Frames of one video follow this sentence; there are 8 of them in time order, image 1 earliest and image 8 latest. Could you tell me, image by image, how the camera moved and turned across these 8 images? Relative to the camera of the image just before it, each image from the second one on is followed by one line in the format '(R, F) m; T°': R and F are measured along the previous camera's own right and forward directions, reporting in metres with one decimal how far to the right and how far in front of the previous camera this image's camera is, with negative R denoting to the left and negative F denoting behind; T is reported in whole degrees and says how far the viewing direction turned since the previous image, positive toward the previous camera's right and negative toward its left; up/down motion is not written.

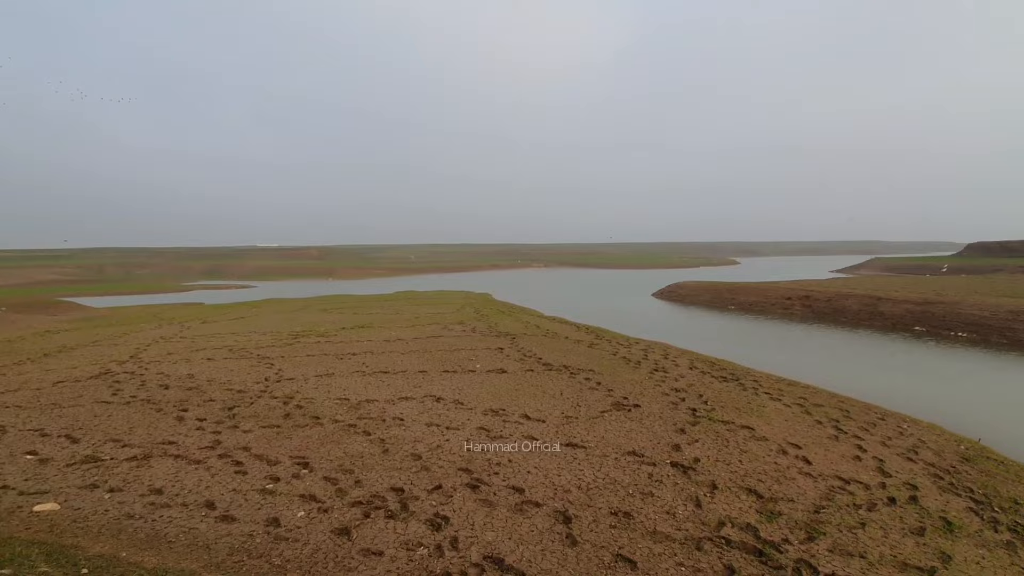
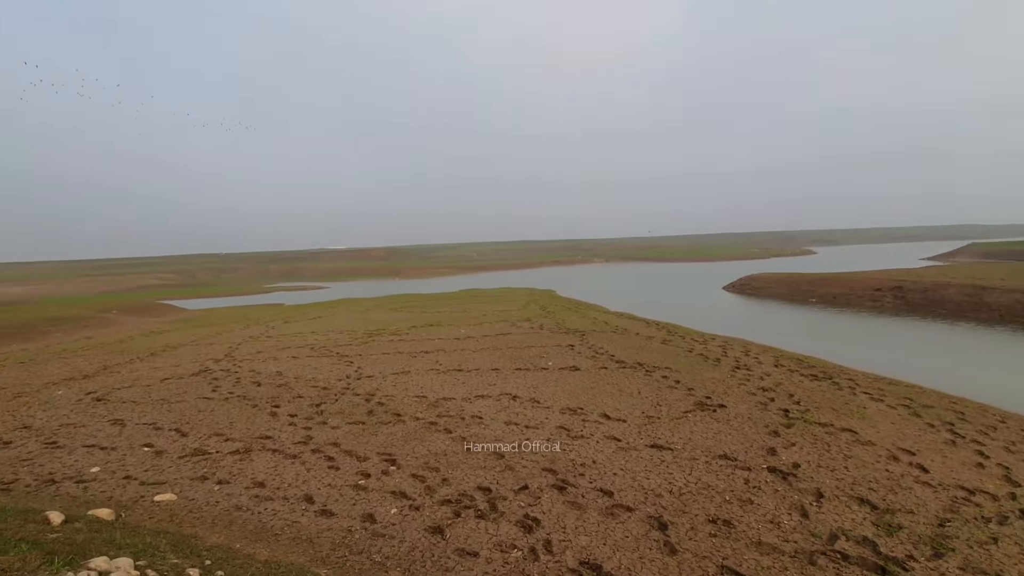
(-0.4, +0.2) m; -7°
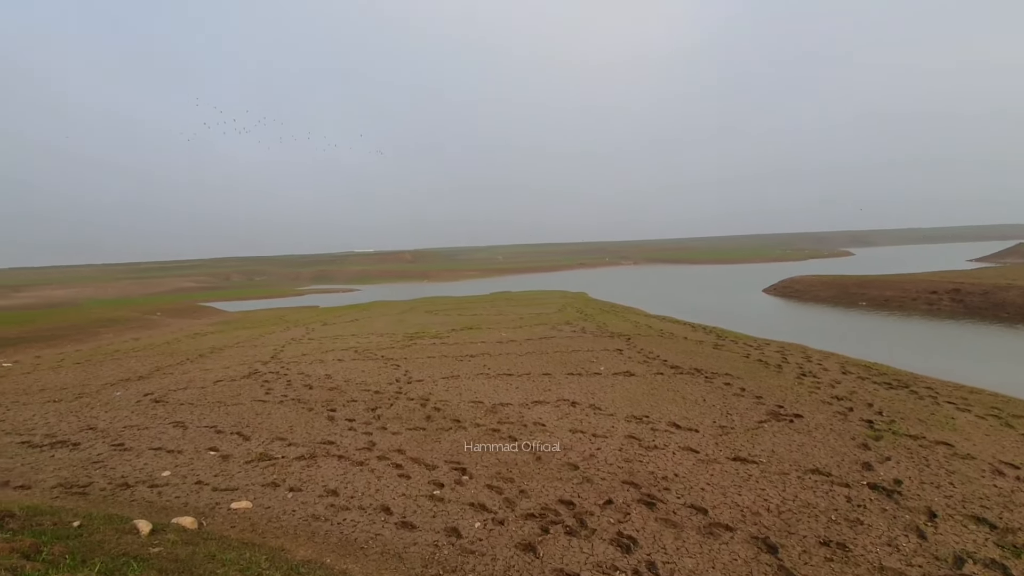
(-0.9, +0.4) m; -3°
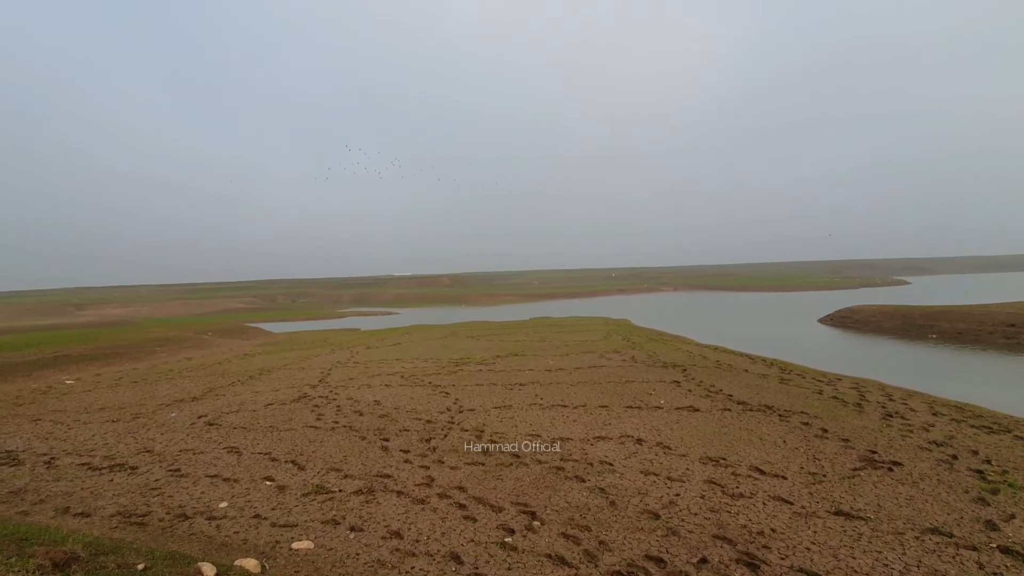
(-0.7, +0.4) m; -4°
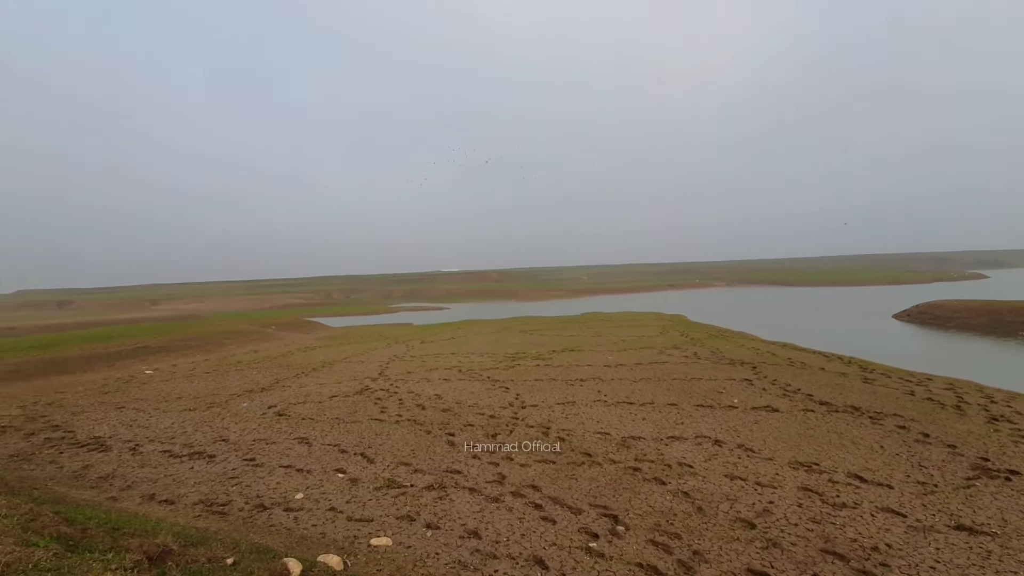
(-0.5, +0.3) m; -5°
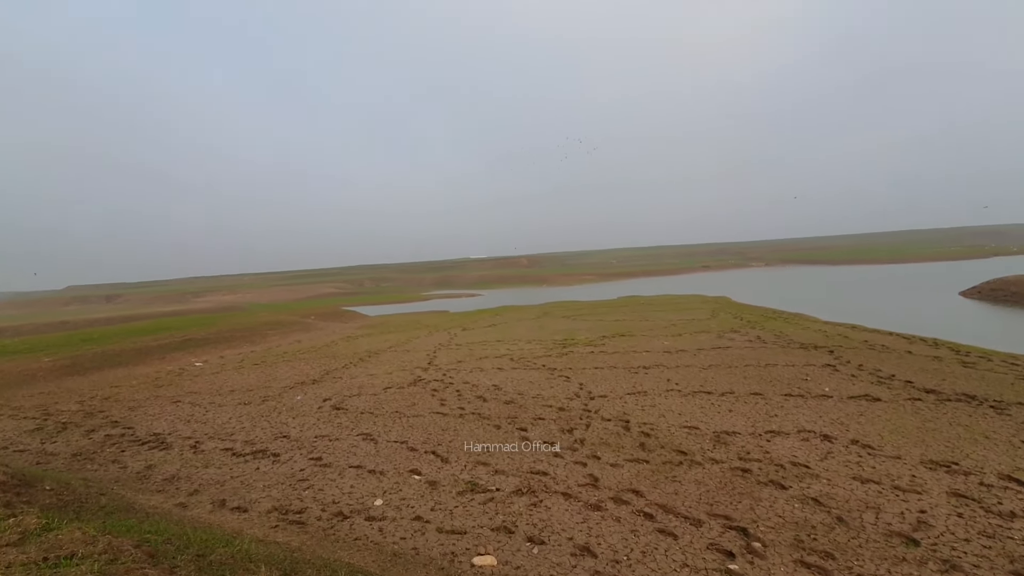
(-1.0, +0.8) m; -3°
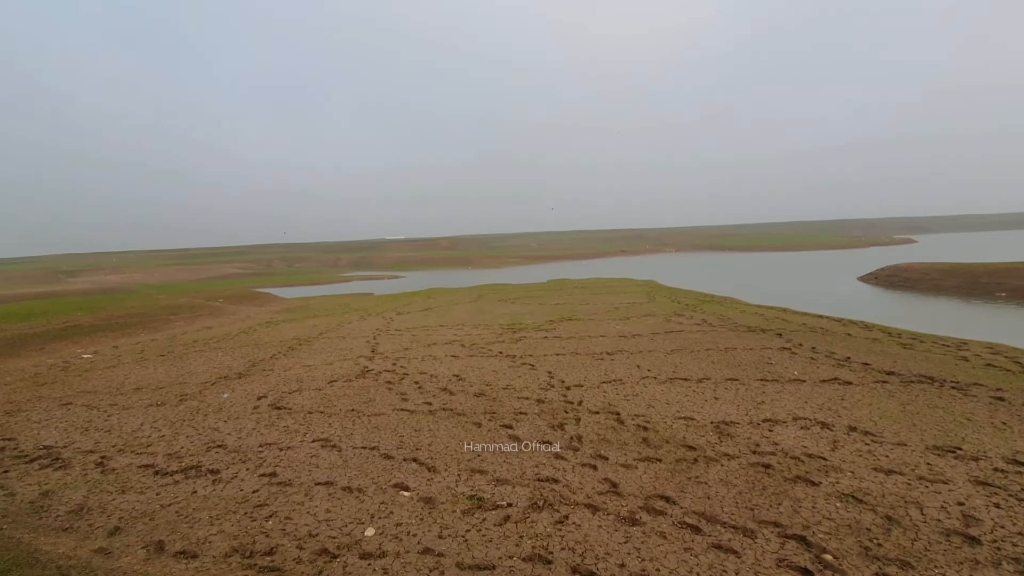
(-1.2, +1.3) m; +10°
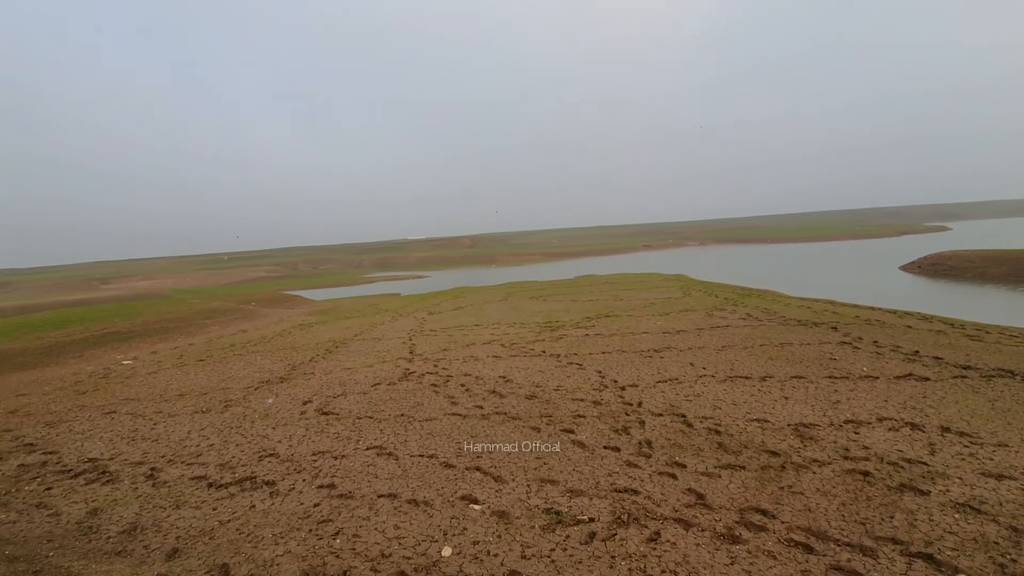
(-0.7, +0.4) m; -2°
